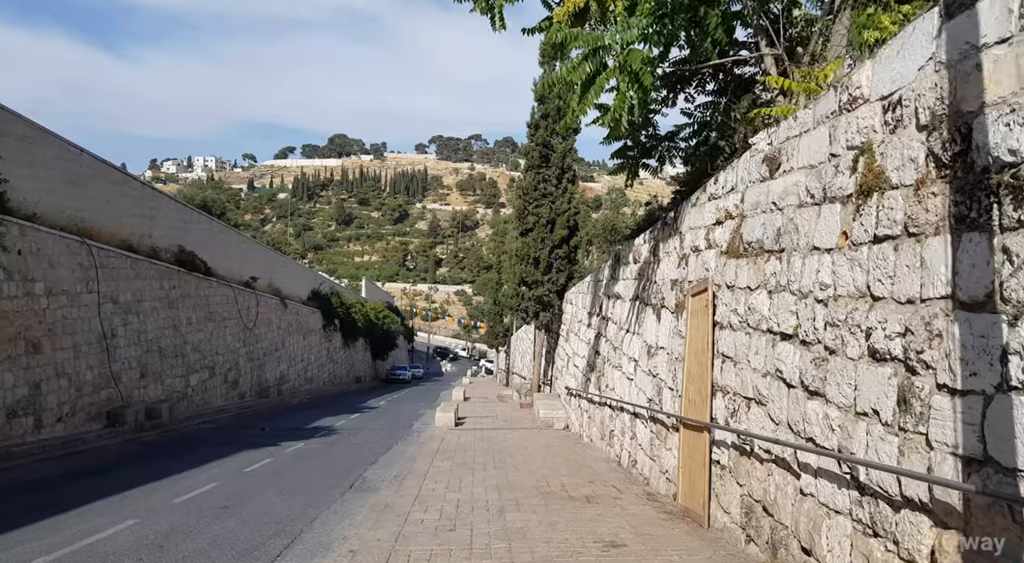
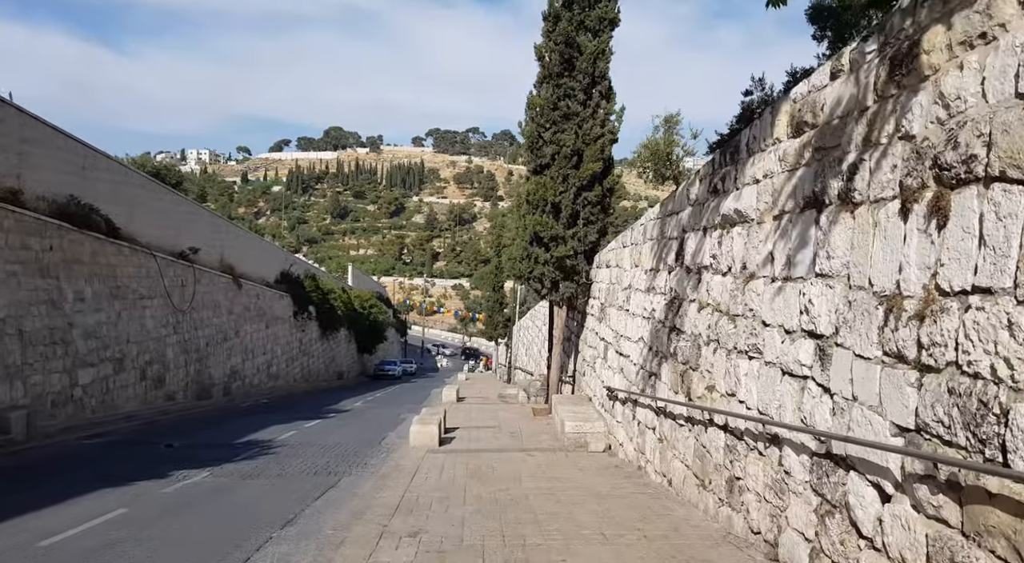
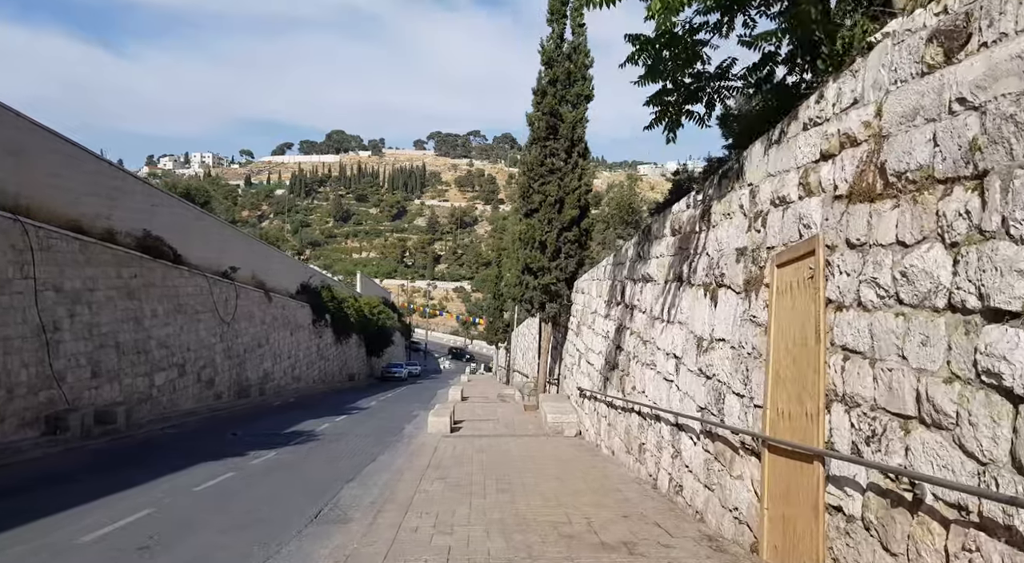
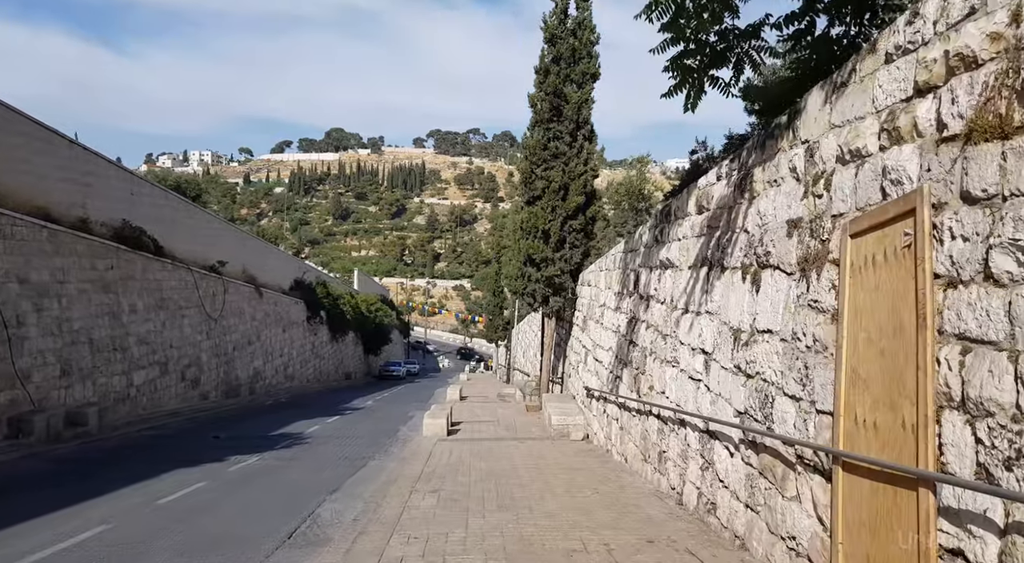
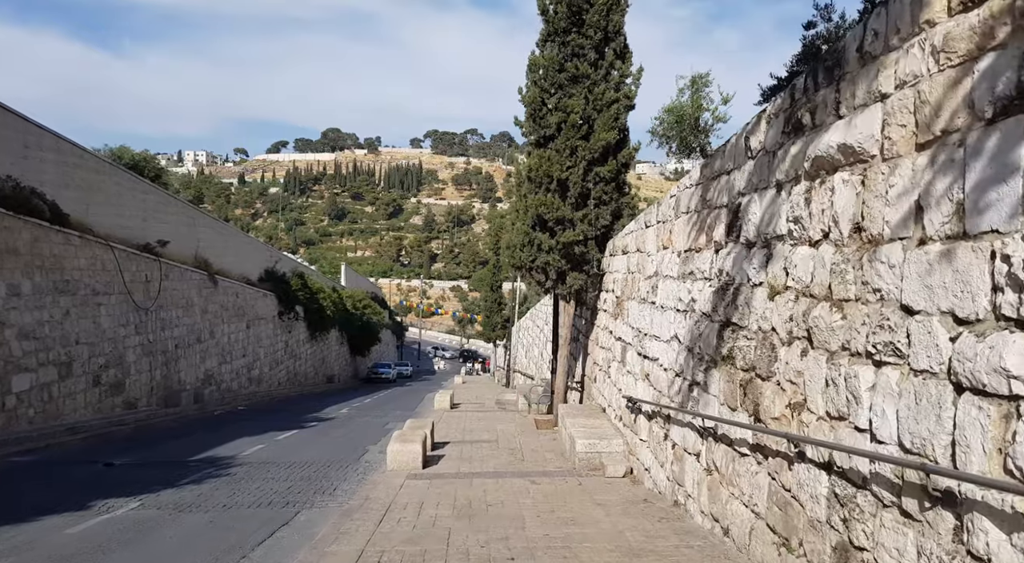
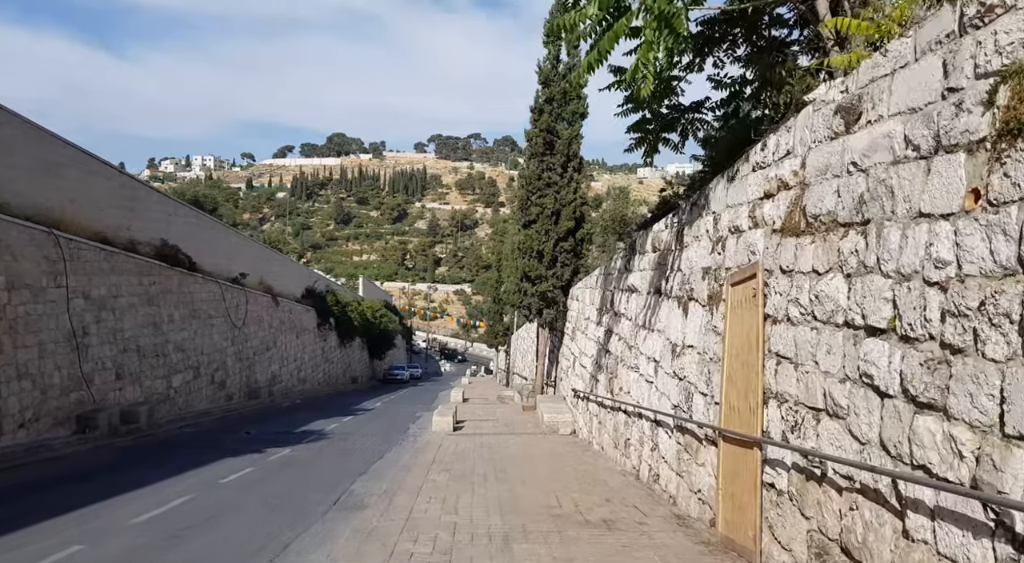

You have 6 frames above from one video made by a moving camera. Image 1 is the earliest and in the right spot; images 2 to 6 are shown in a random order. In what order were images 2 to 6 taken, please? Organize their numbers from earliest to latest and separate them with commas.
6, 3, 4, 2, 5
